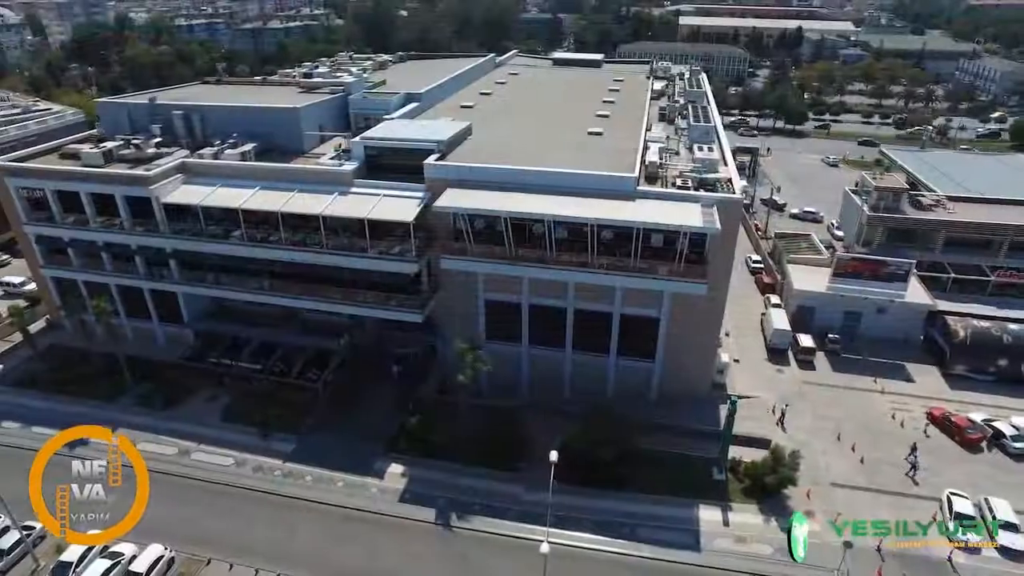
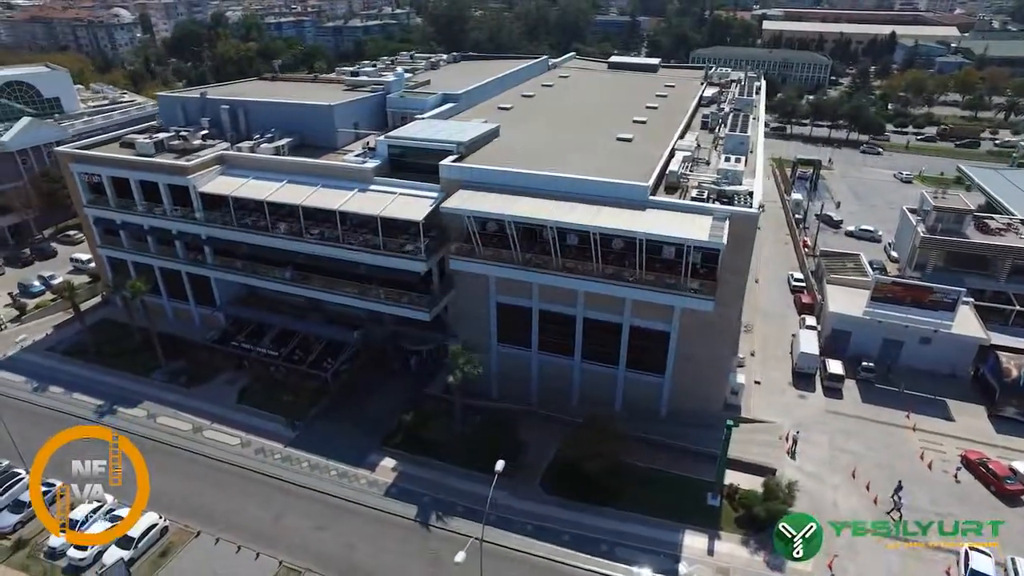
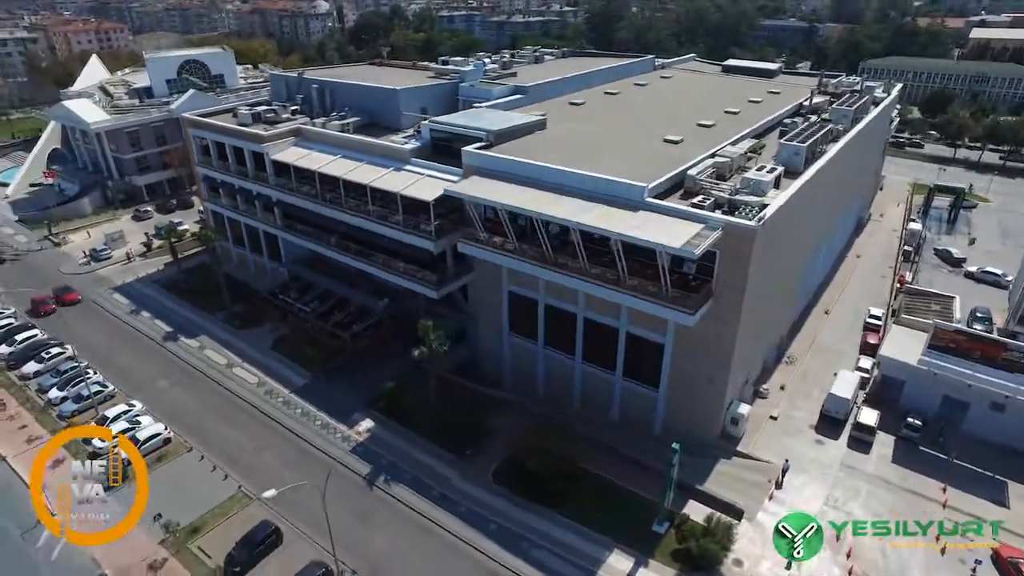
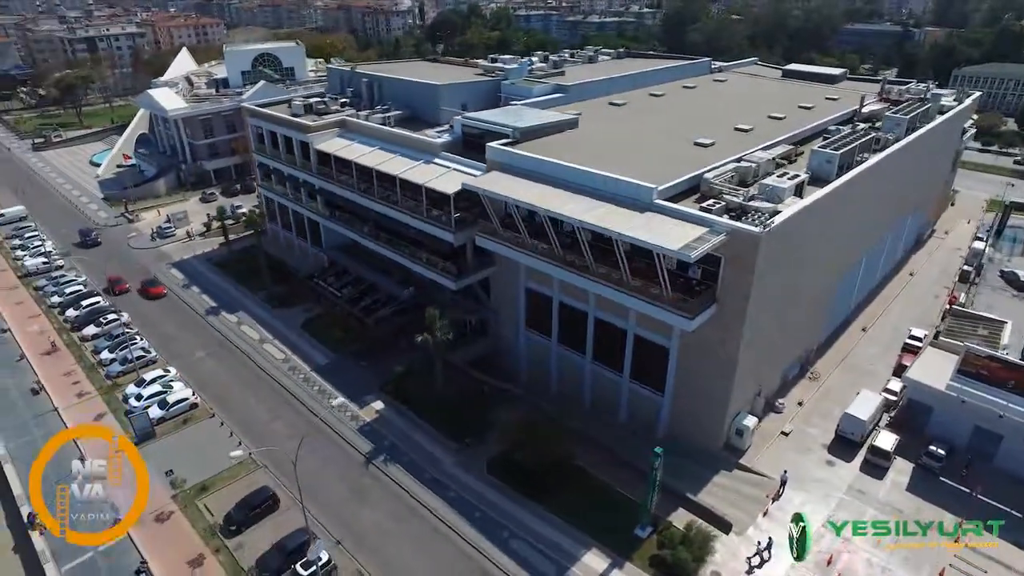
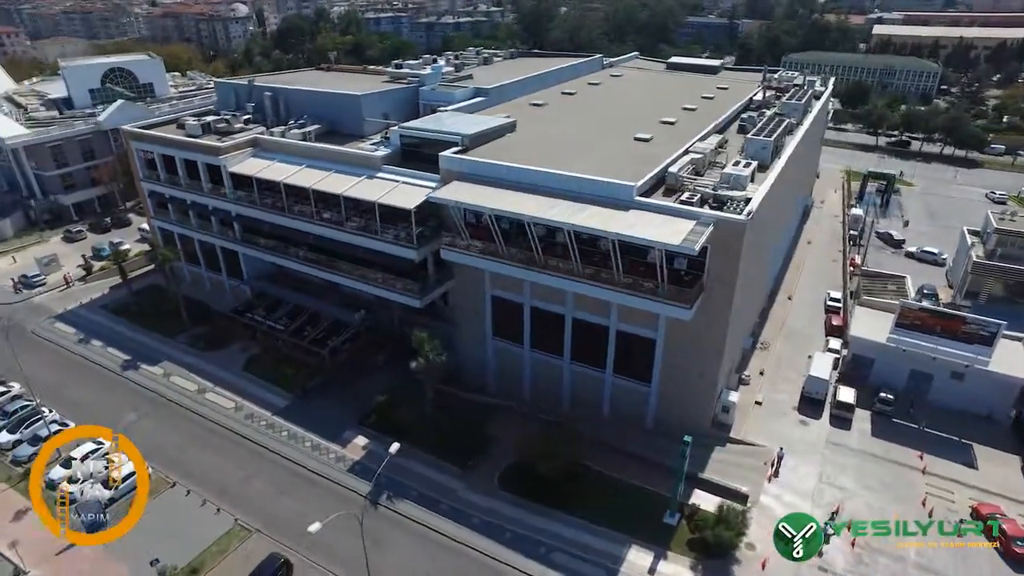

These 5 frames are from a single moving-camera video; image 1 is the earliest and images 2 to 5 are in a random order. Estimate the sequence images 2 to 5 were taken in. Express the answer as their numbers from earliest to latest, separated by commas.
2, 5, 3, 4
